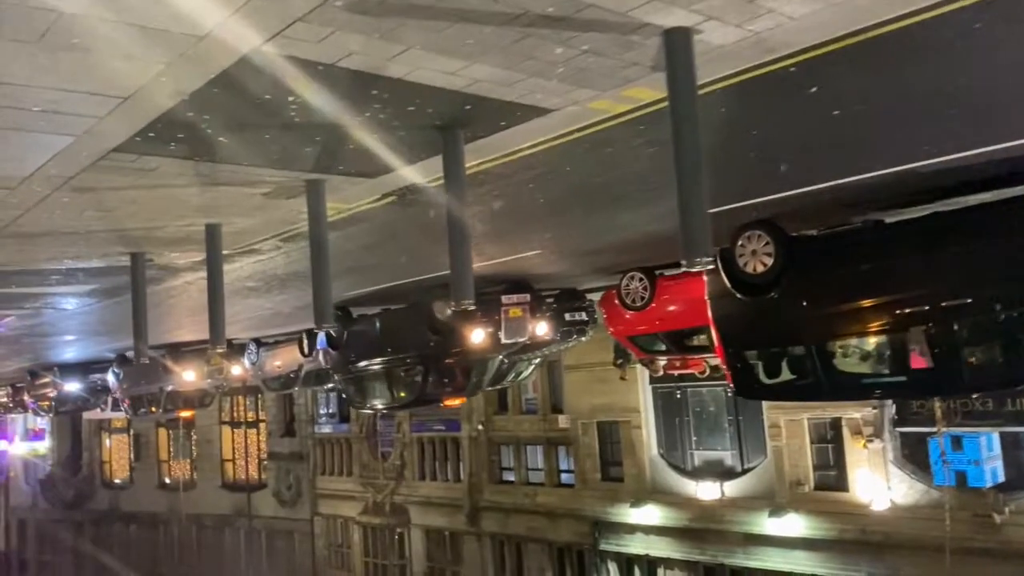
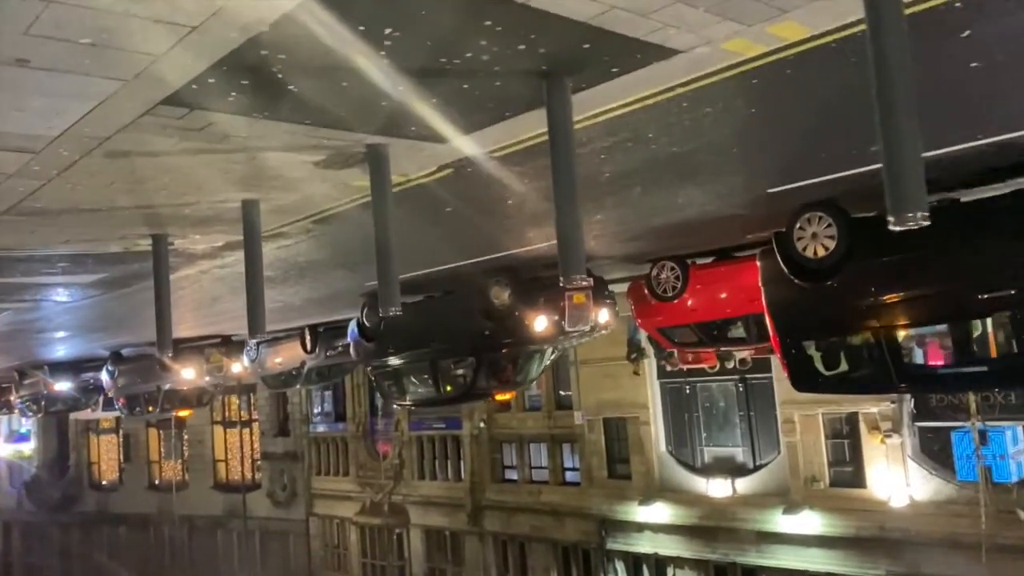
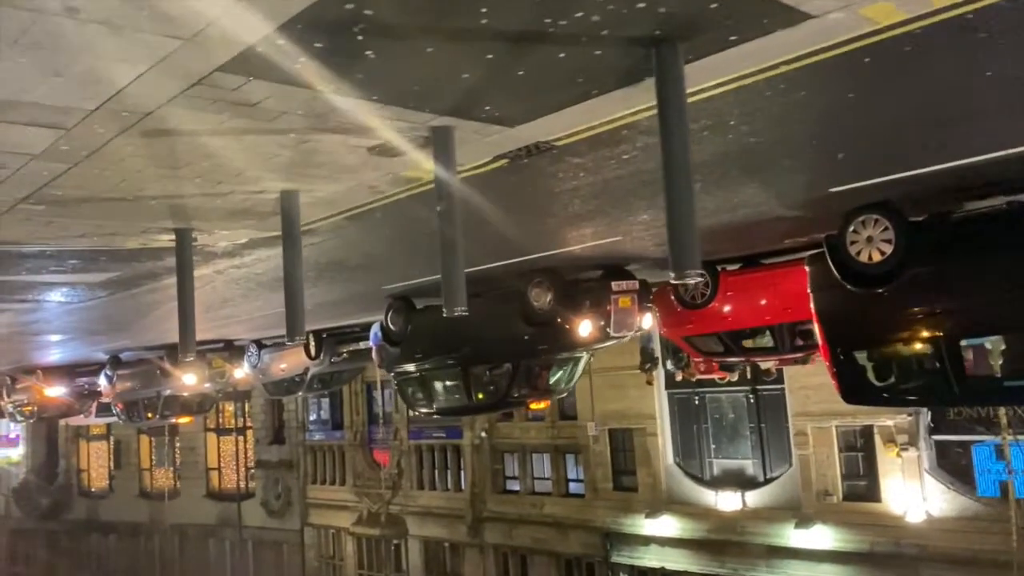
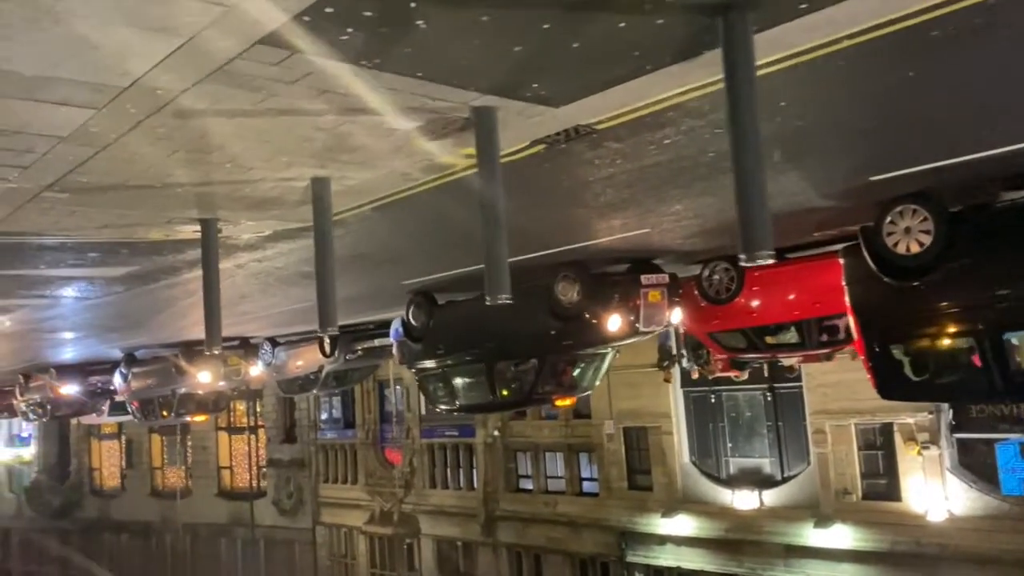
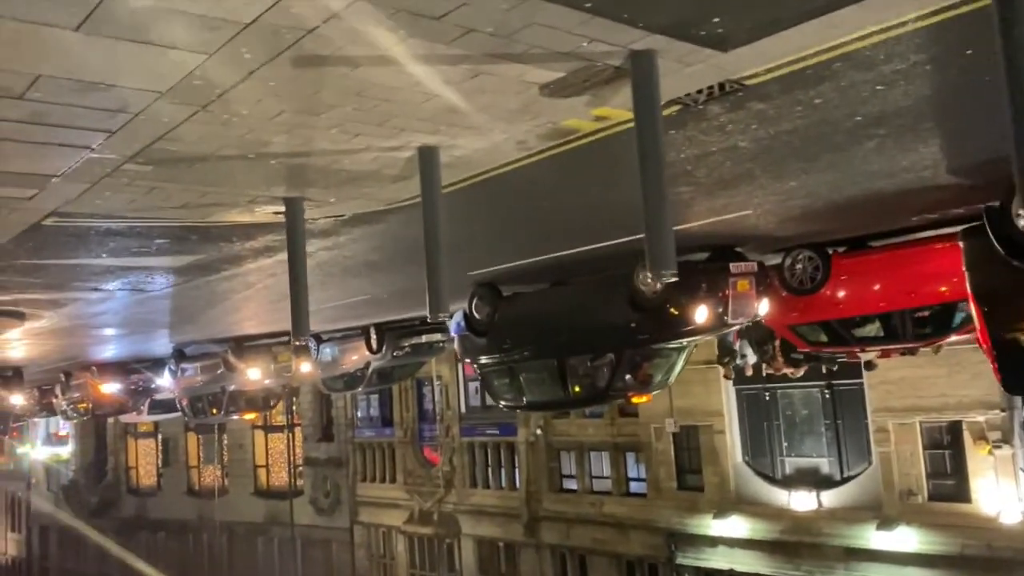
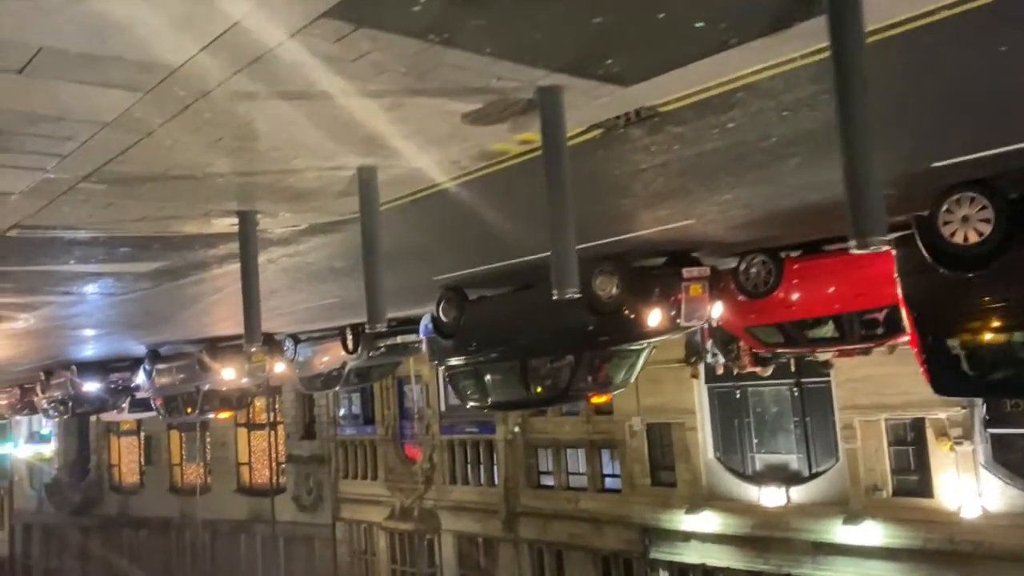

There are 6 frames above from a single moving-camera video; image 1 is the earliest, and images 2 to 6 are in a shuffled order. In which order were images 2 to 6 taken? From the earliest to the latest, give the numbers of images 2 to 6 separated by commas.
2, 3, 4, 6, 5
